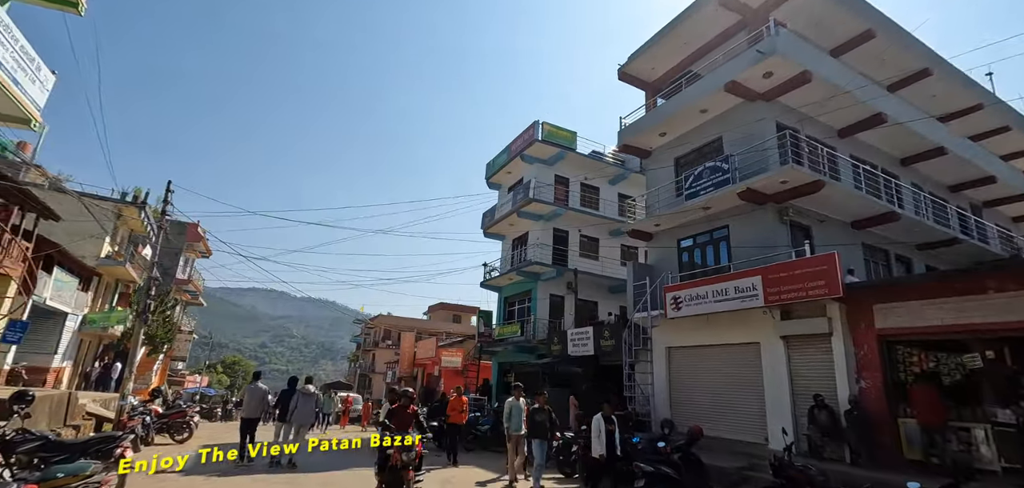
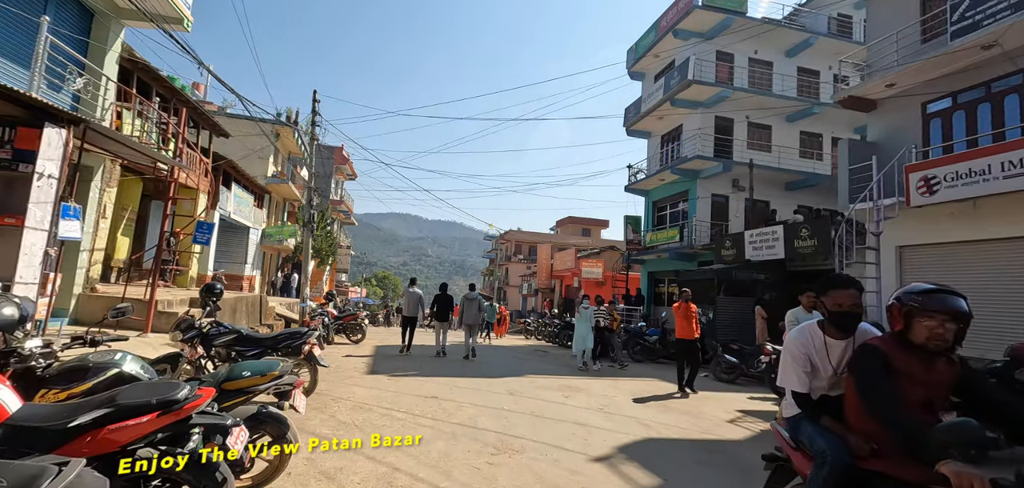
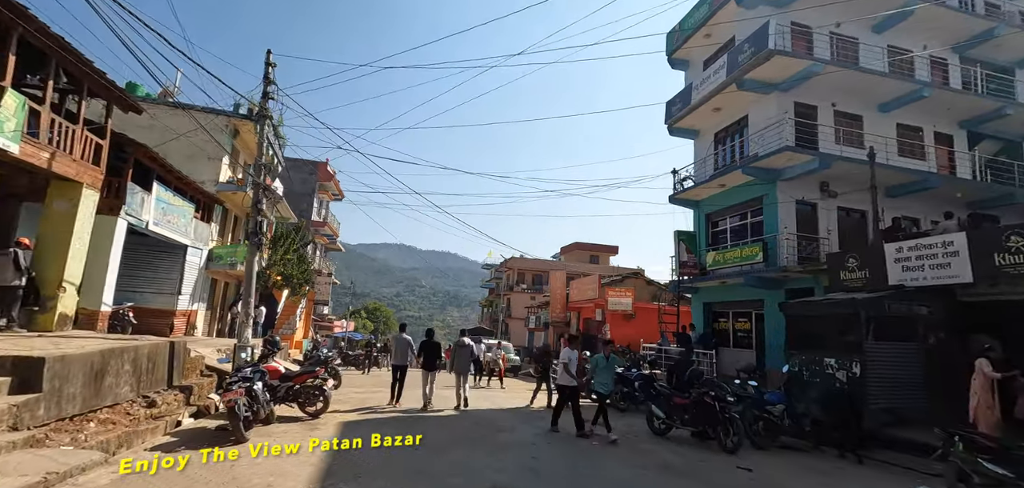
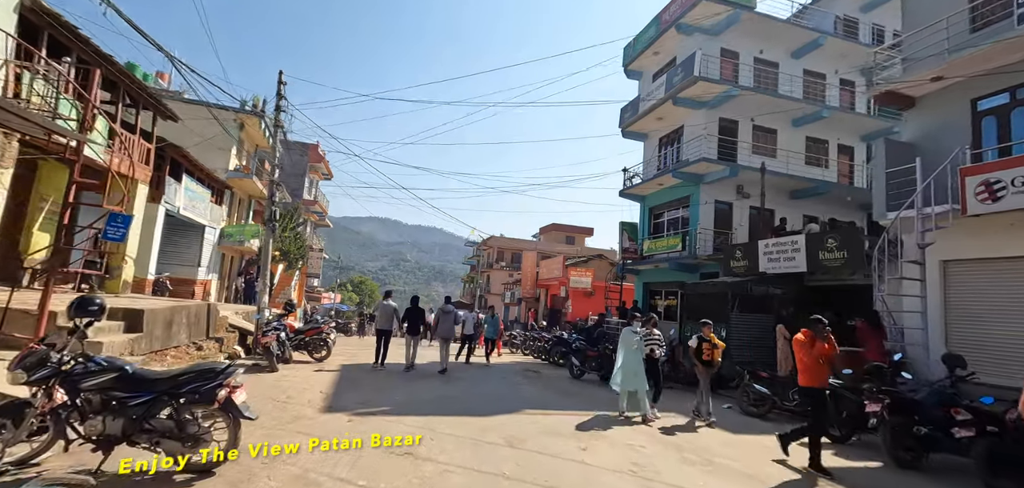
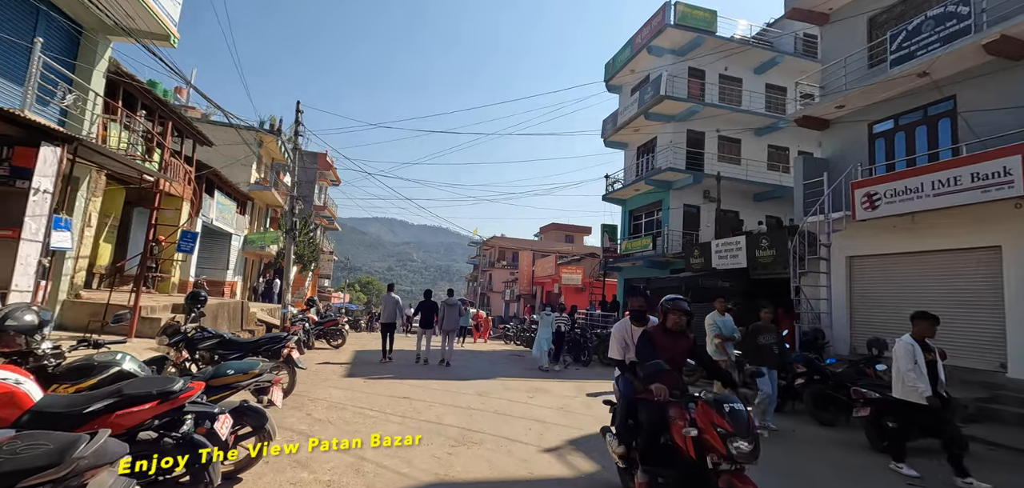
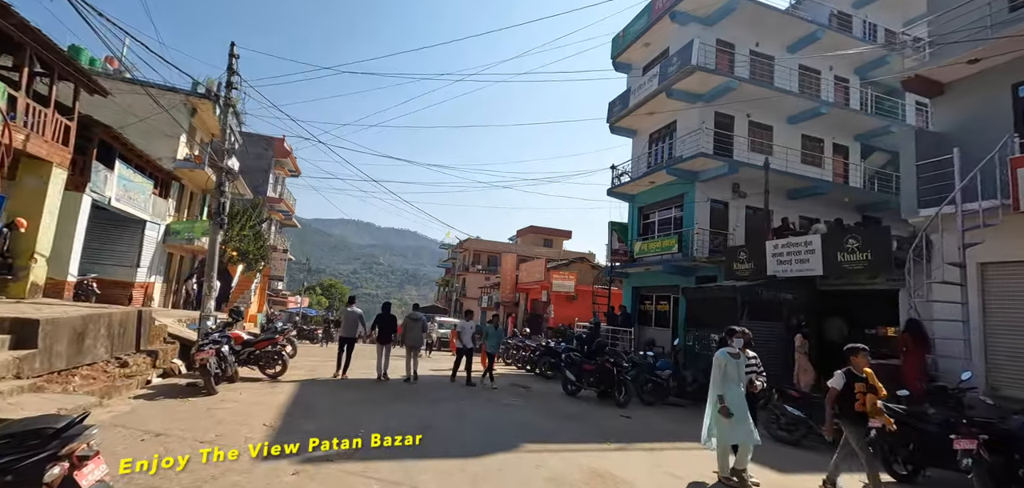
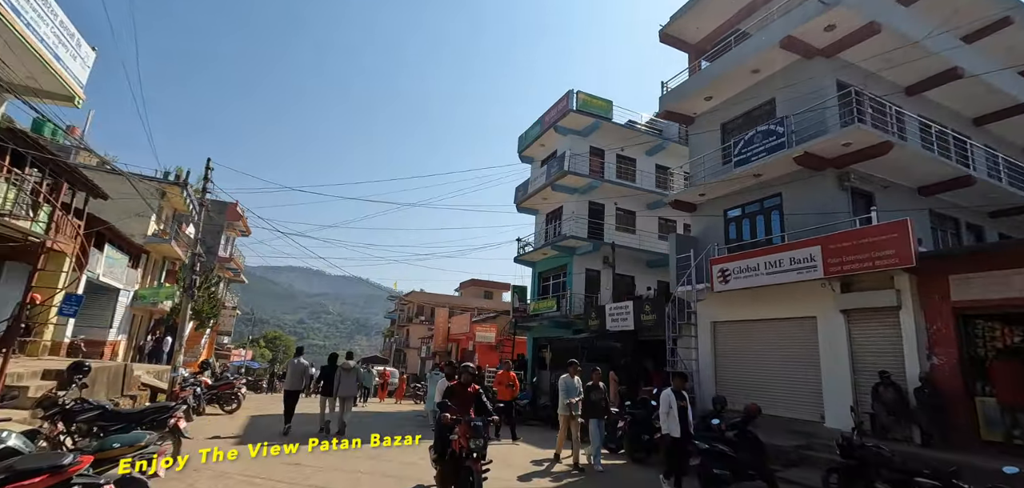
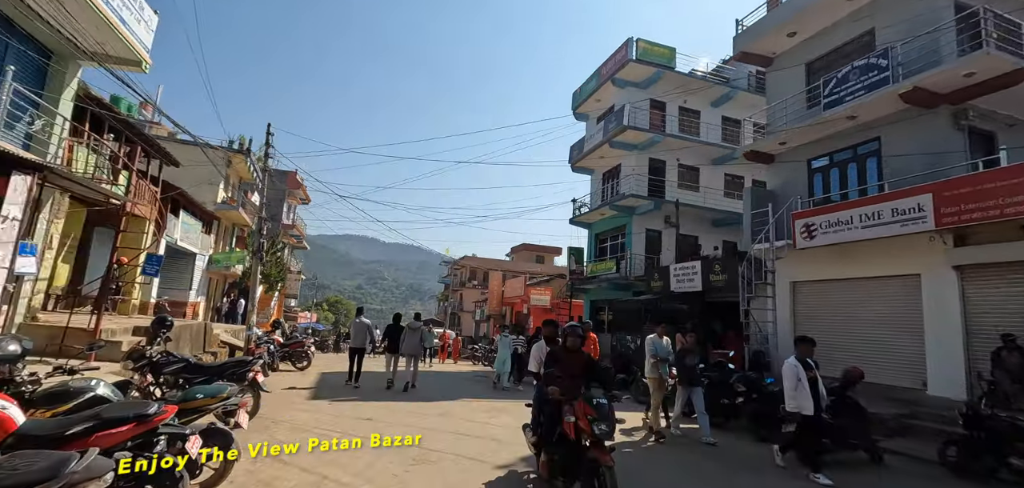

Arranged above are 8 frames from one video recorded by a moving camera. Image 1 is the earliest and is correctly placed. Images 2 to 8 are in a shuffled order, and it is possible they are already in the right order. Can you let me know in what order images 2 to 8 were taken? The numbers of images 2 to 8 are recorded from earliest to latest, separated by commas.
7, 8, 5, 2, 4, 6, 3
